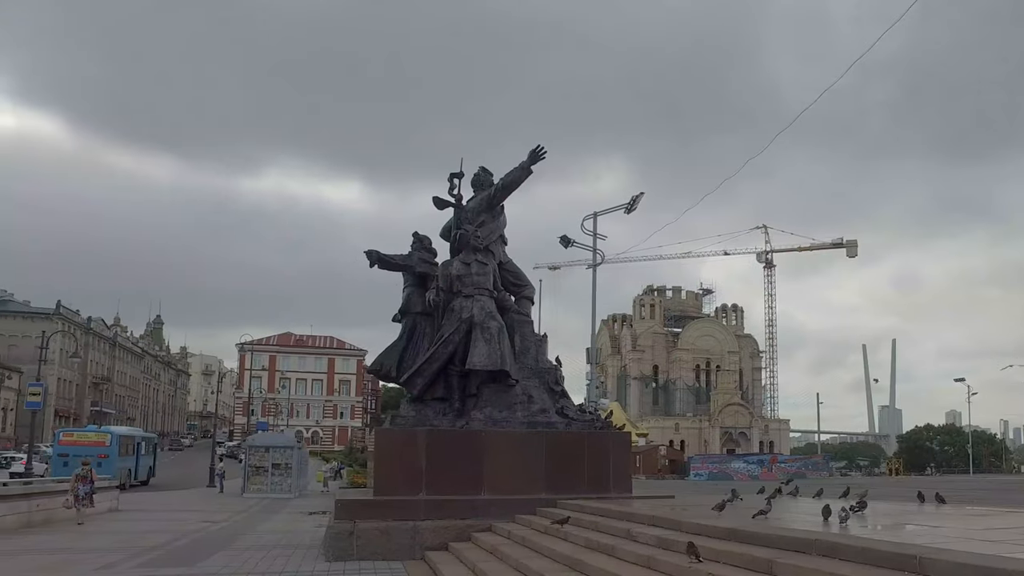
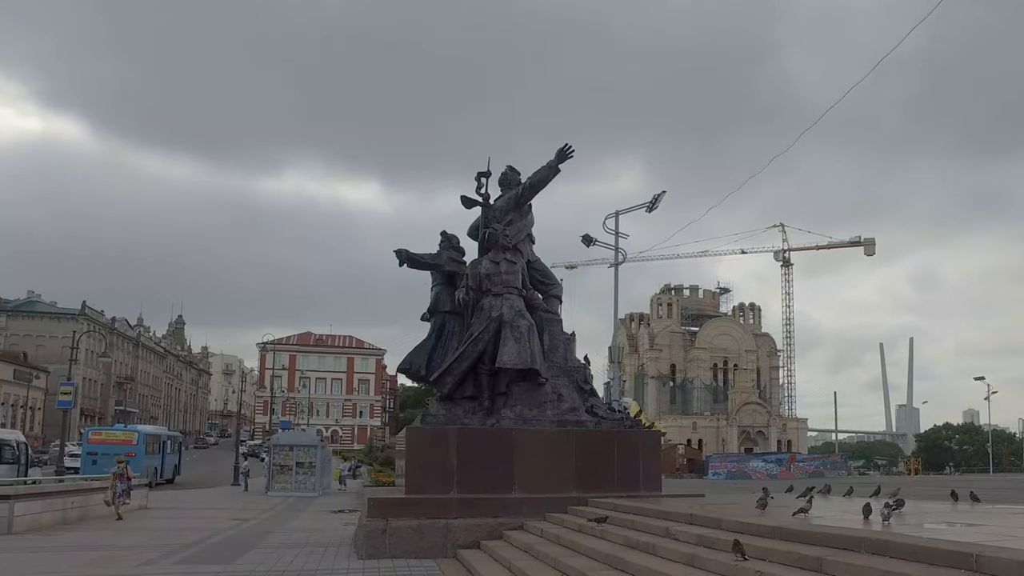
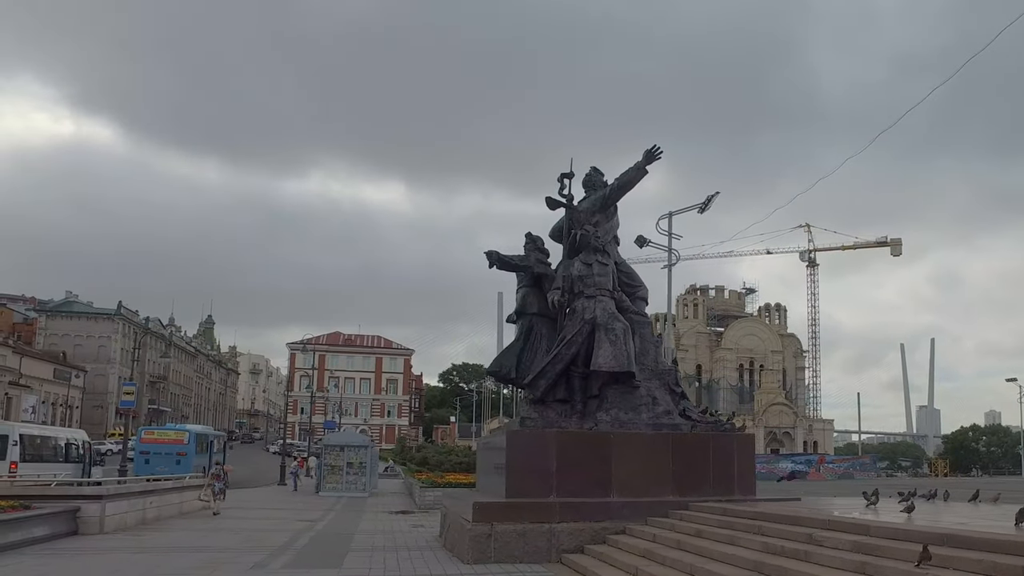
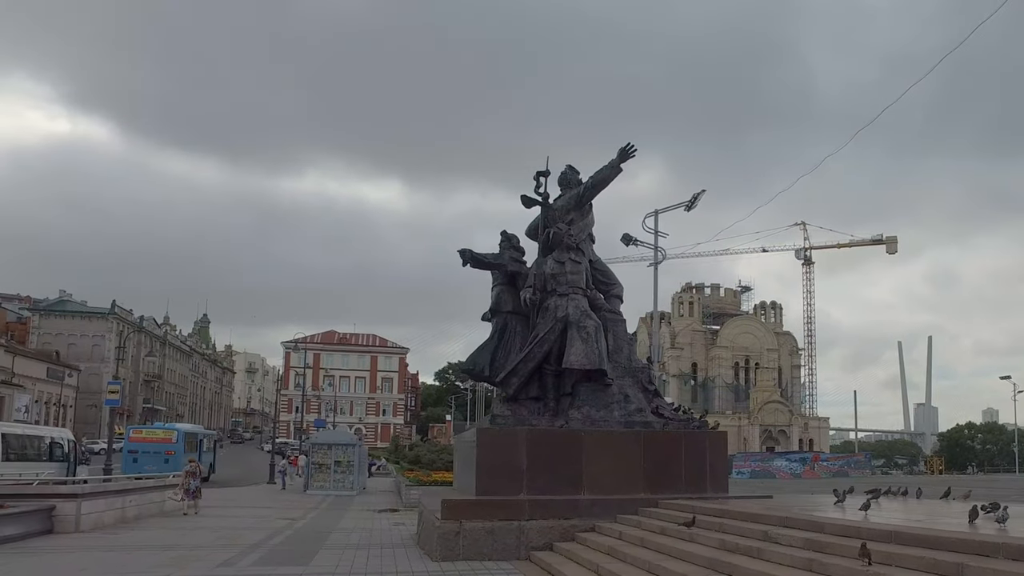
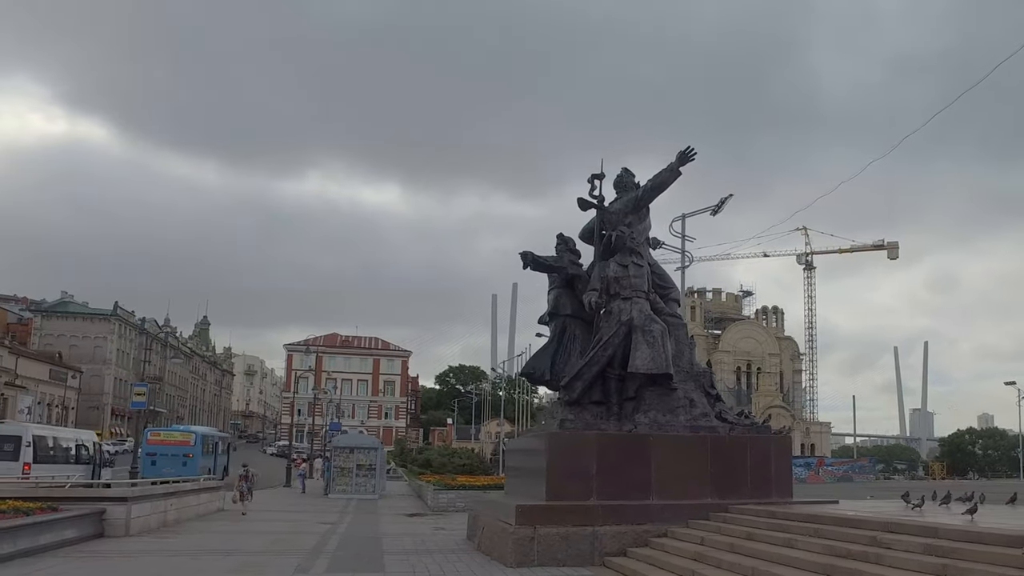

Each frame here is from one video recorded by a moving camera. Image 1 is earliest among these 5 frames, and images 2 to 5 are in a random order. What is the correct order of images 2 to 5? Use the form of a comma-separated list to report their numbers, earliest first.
2, 4, 3, 5
